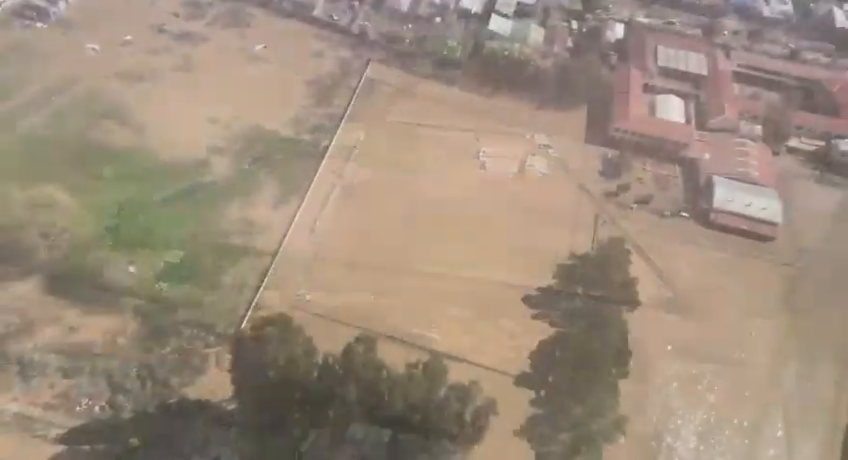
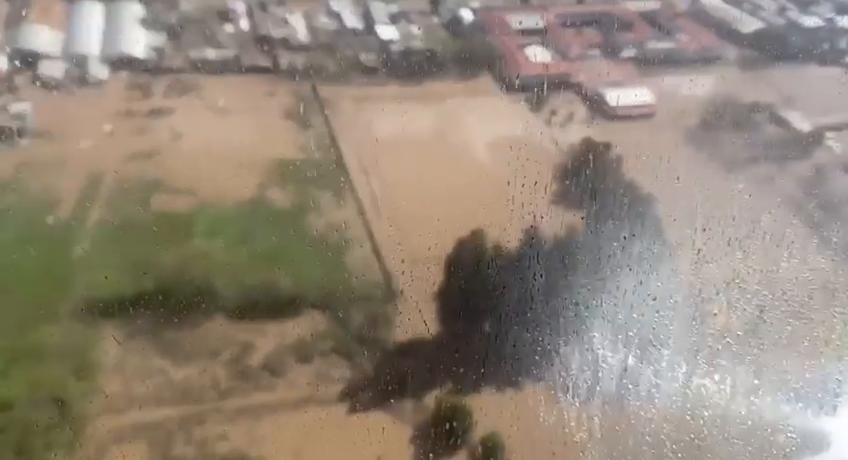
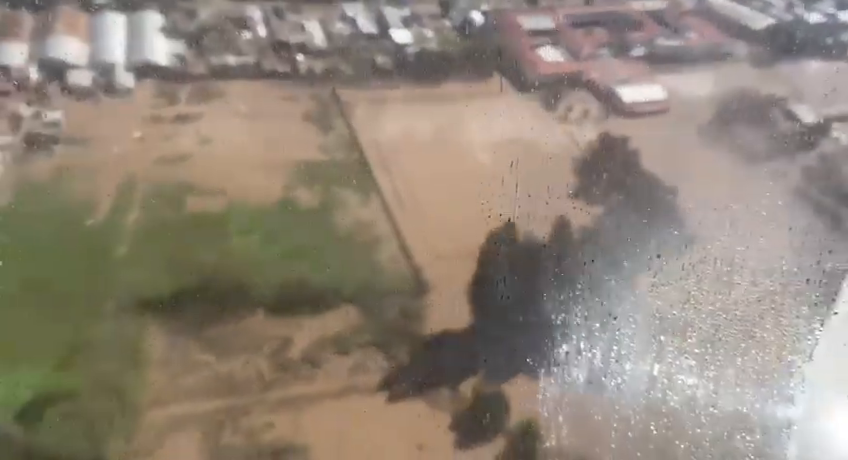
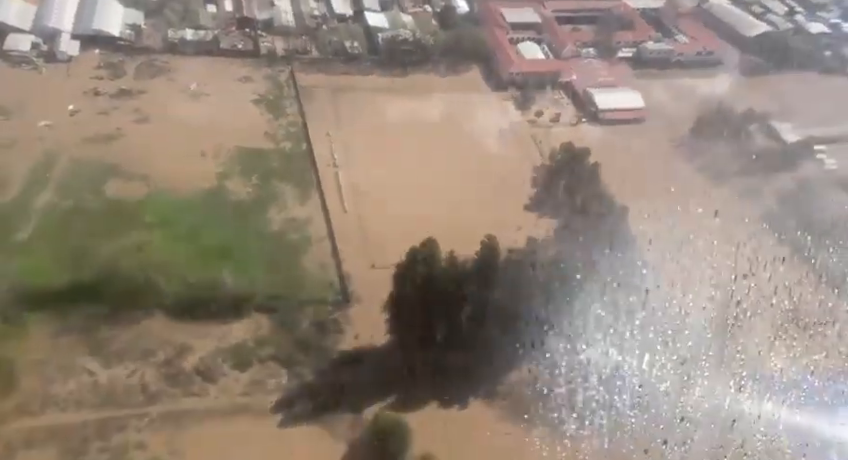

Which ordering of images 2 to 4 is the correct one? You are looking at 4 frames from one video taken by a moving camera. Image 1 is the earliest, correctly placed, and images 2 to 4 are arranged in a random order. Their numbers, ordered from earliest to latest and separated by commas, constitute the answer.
4, 2, 3
